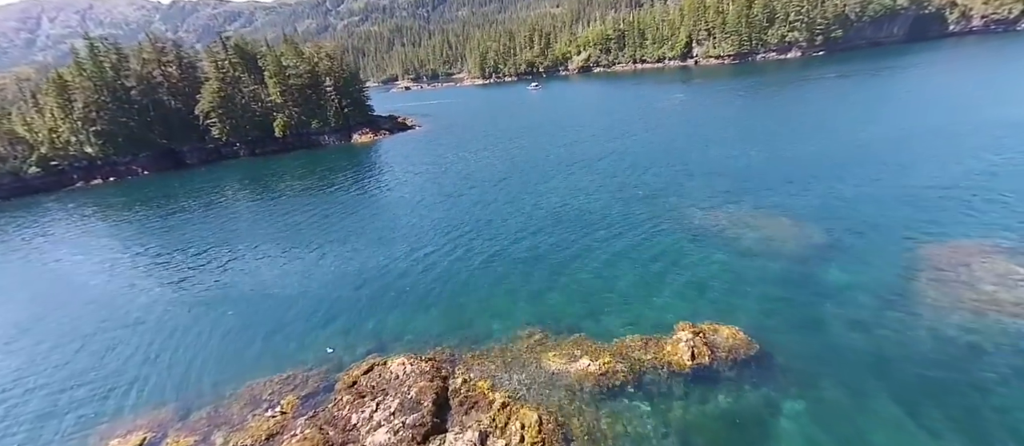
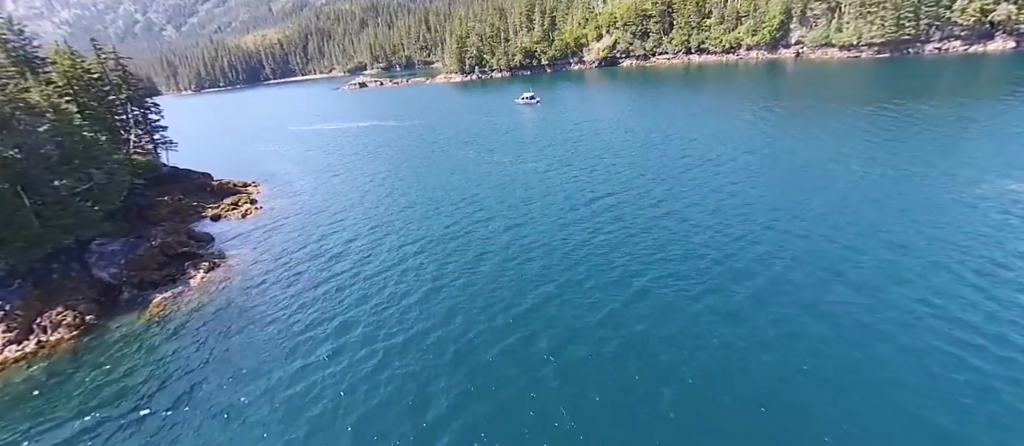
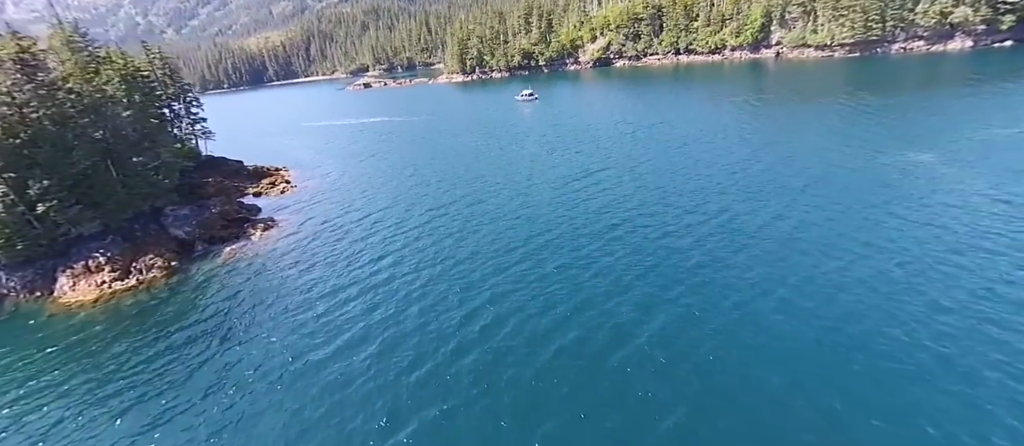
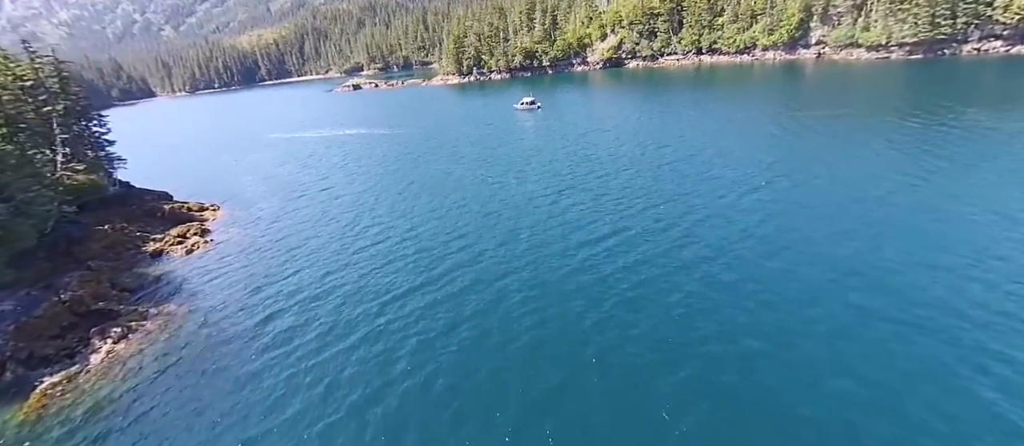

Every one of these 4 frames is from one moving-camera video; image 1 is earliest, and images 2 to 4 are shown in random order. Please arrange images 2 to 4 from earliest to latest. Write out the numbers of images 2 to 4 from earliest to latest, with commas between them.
3, 2, 4
